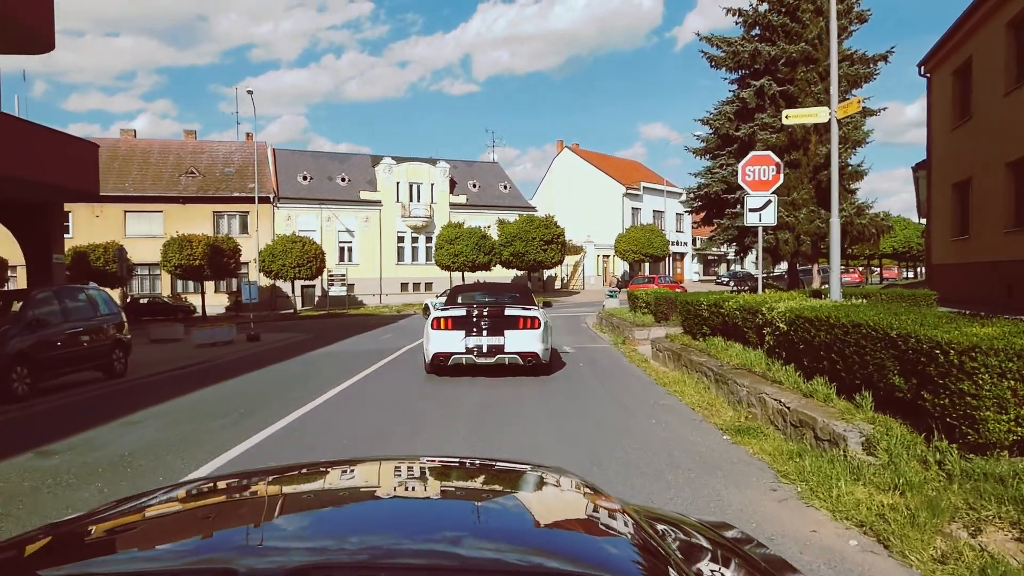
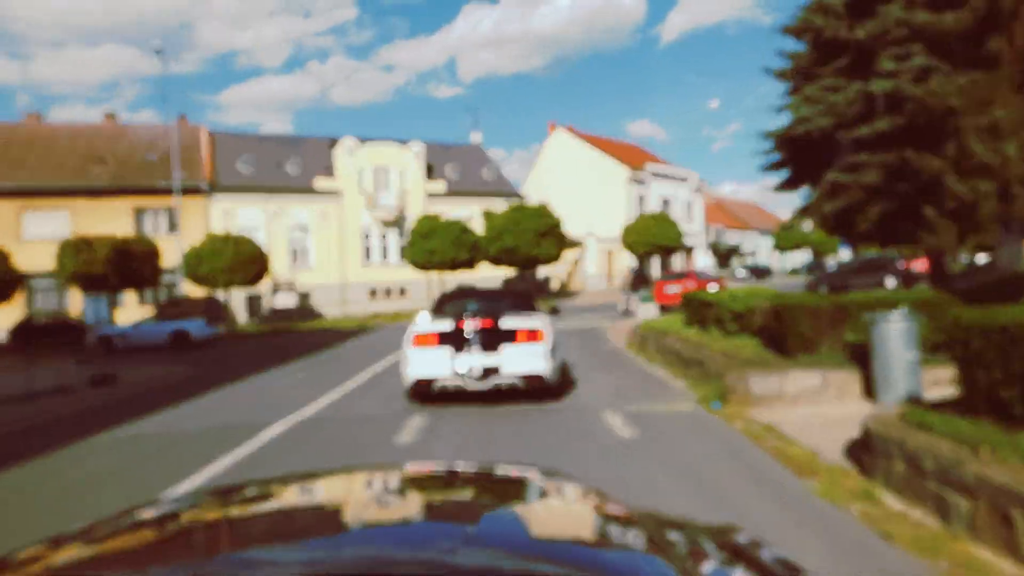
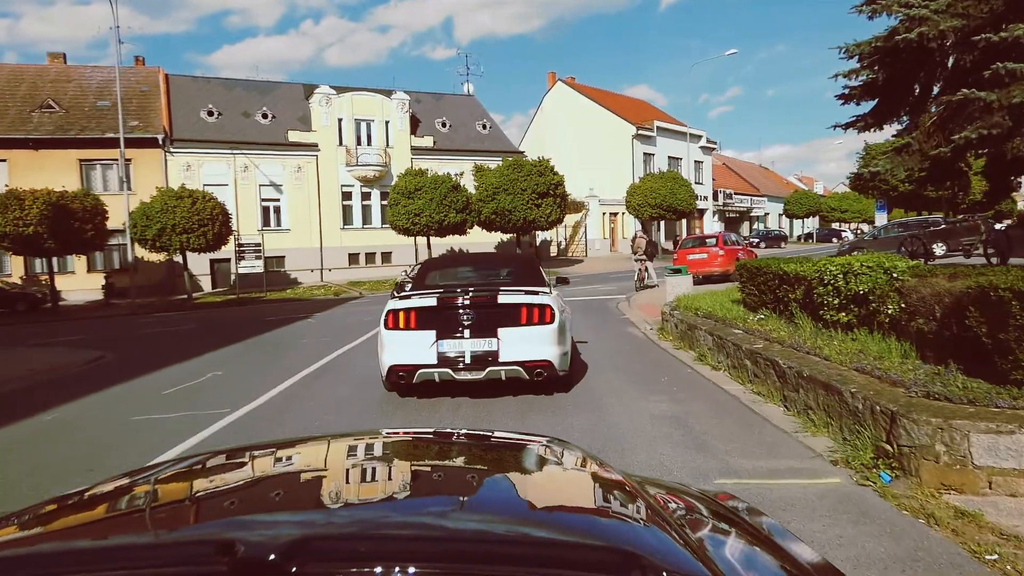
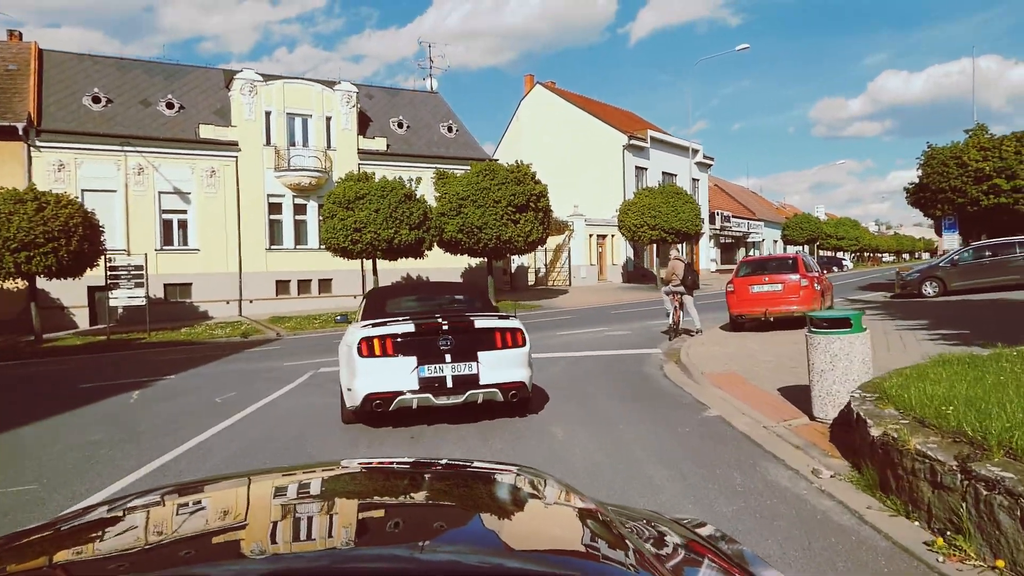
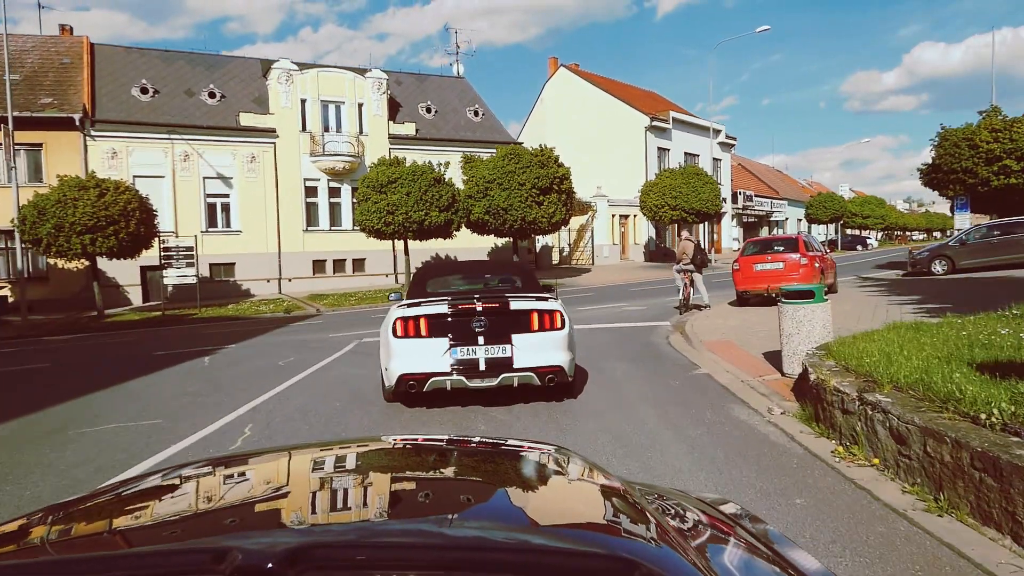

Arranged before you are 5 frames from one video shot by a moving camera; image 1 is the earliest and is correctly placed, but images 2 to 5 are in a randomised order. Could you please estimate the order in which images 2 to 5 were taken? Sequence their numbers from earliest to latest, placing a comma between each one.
2, 3, 5, 4
